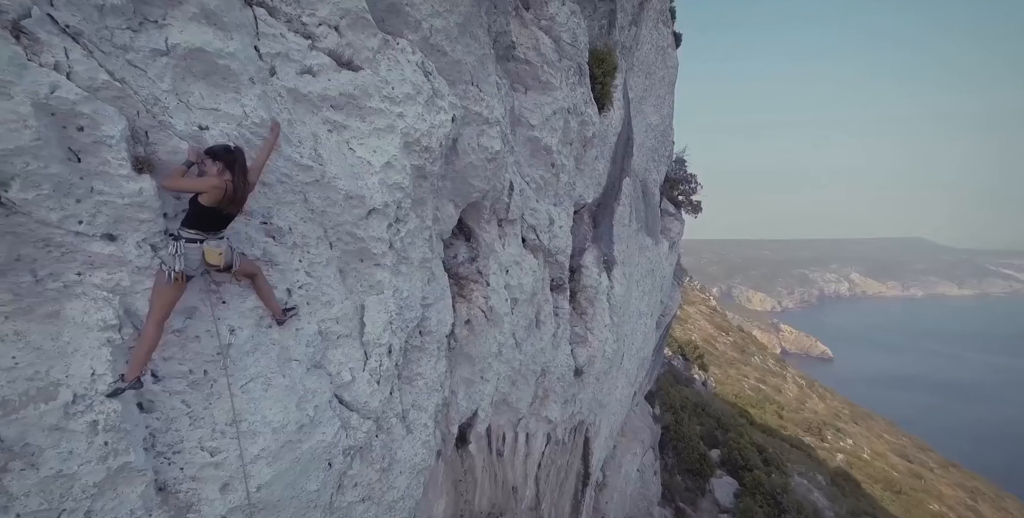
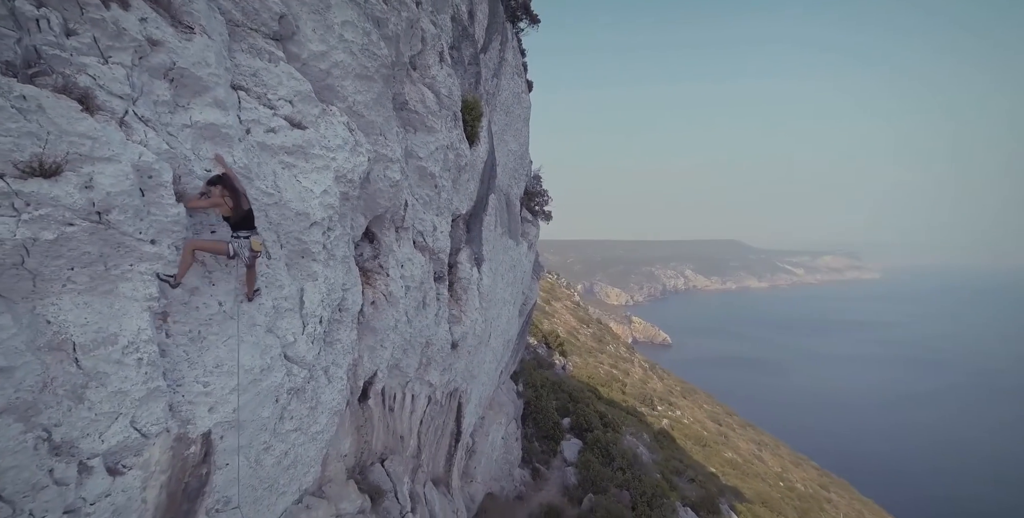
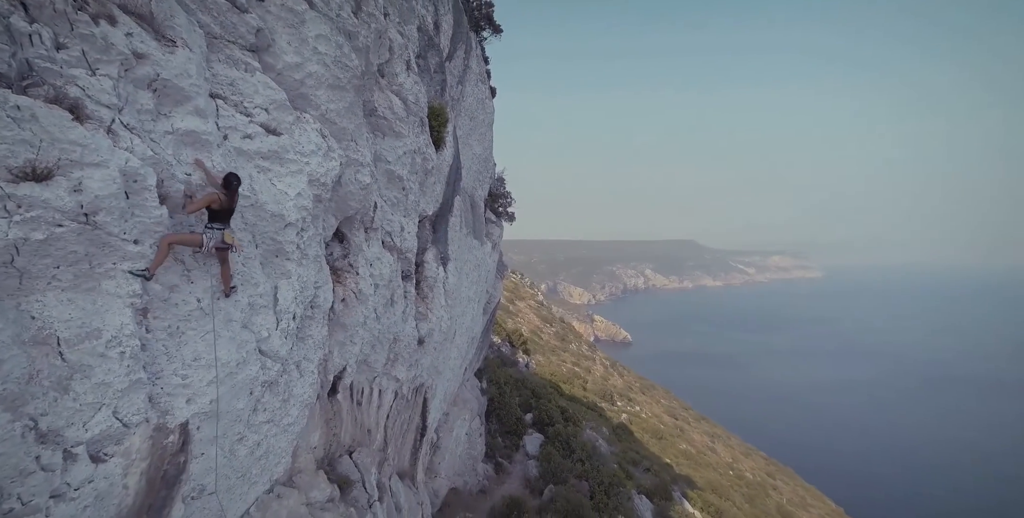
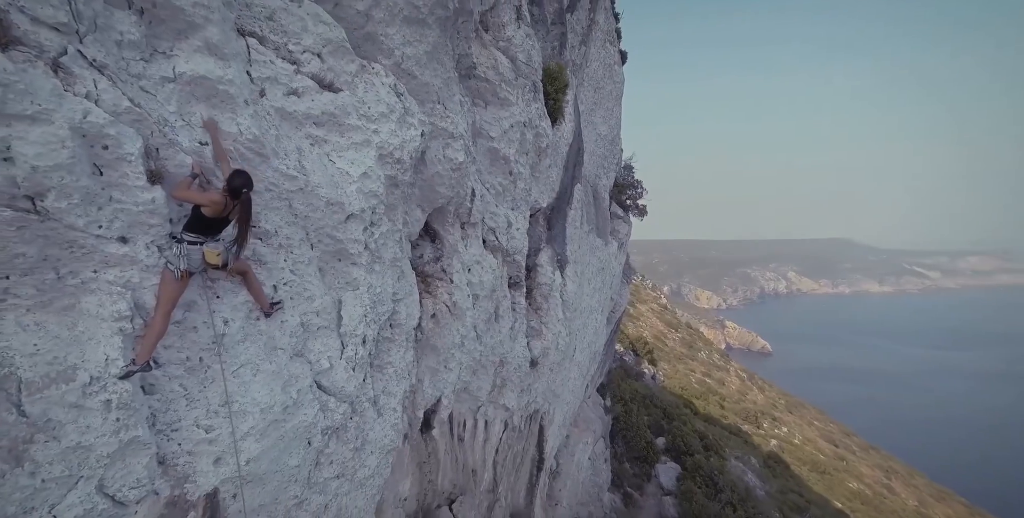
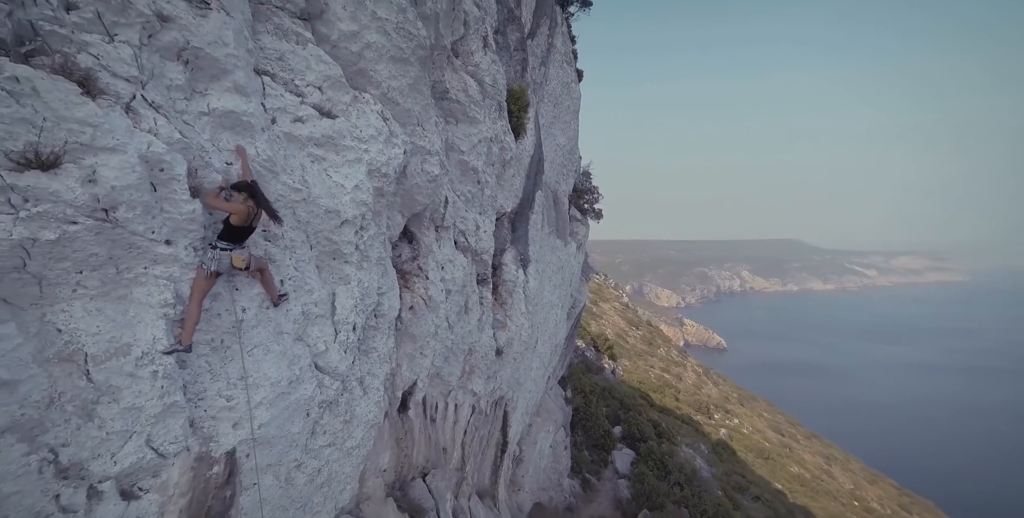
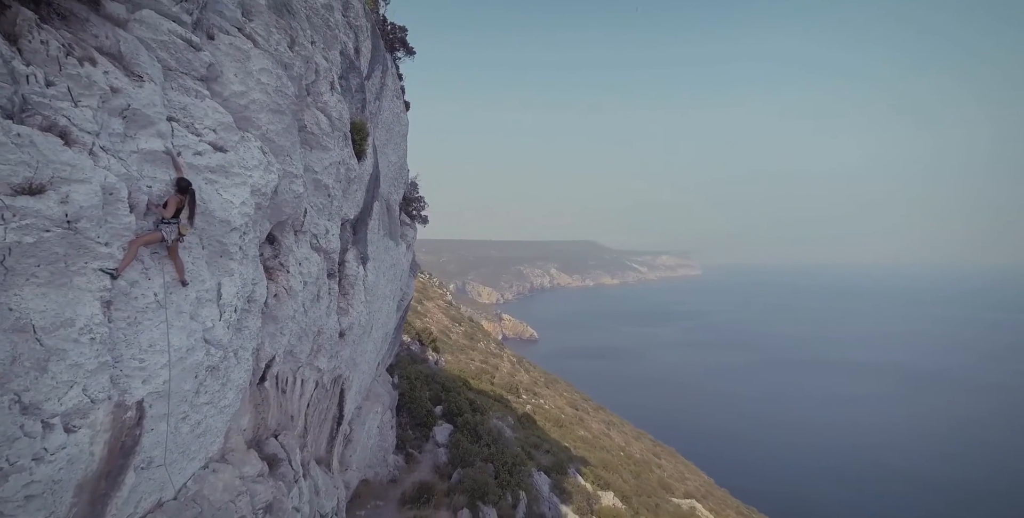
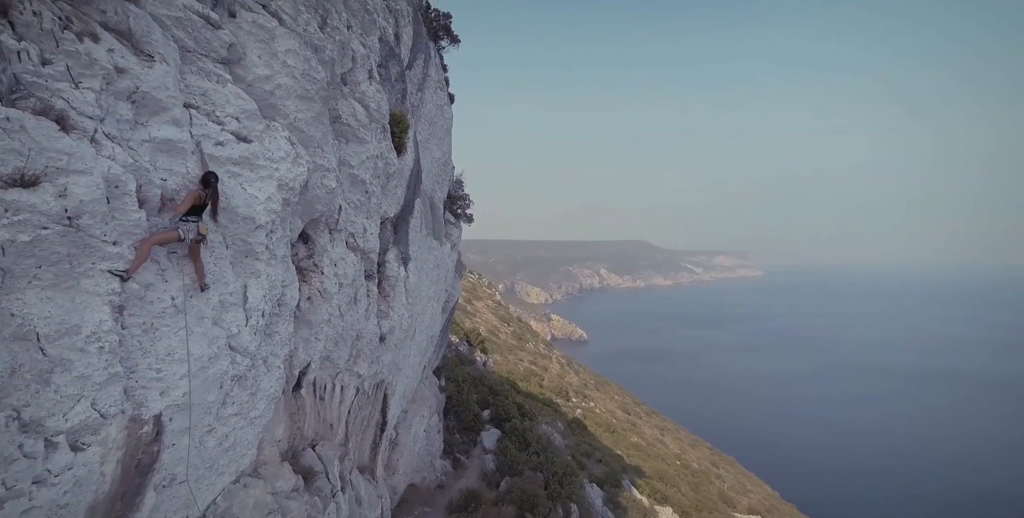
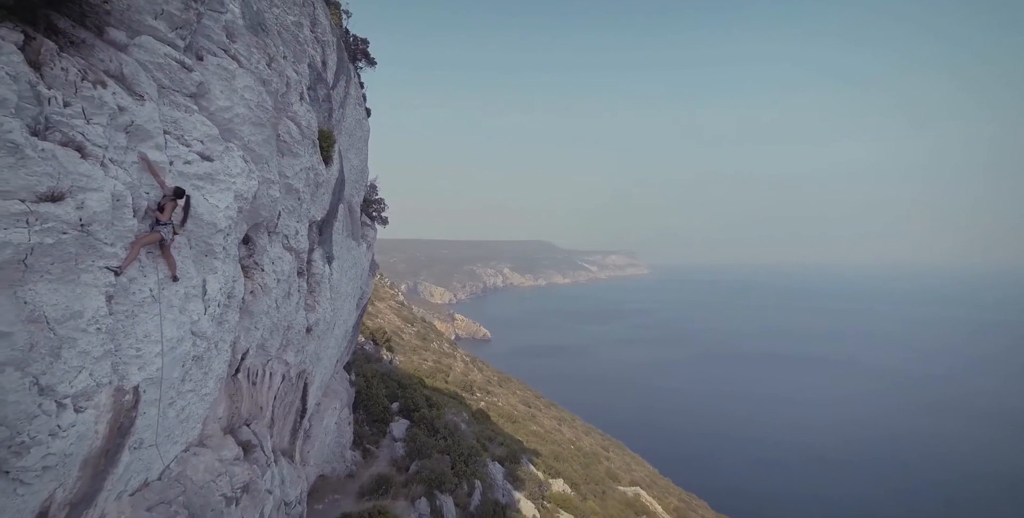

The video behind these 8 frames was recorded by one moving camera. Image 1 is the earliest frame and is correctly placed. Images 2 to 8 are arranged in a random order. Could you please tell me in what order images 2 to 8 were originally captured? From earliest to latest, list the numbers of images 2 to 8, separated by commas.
4, 5, 2, 3, 7, 6, 8
